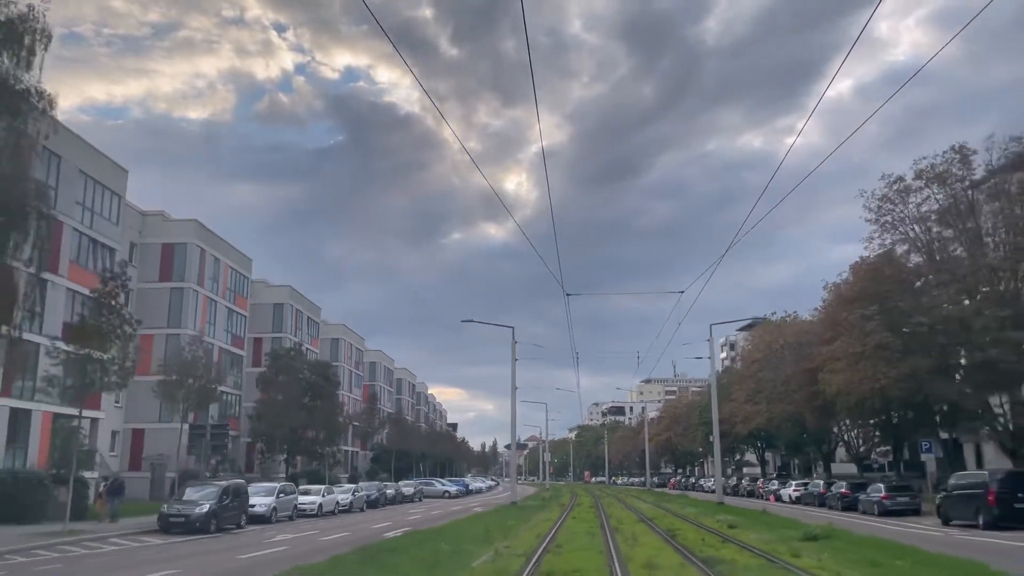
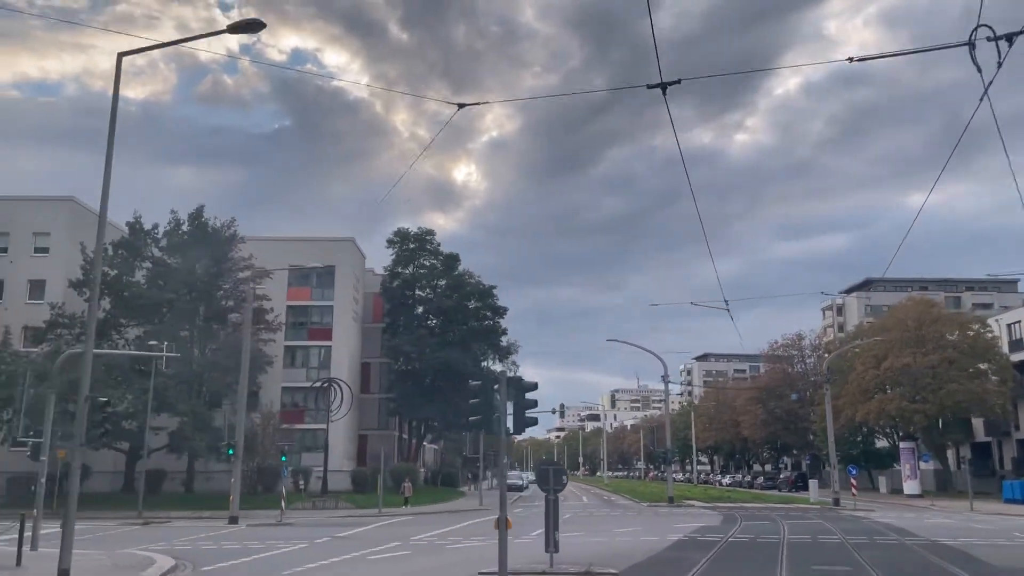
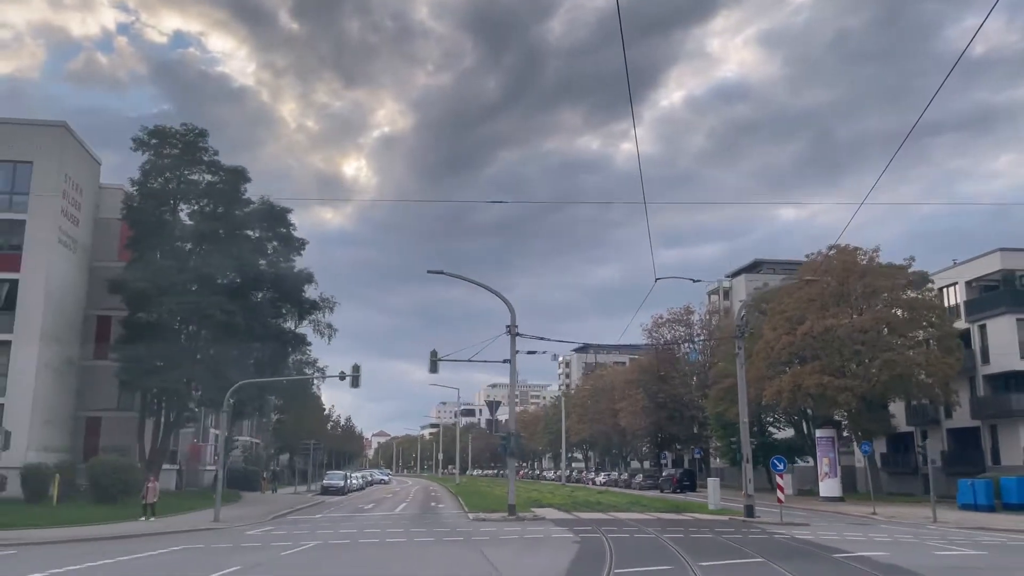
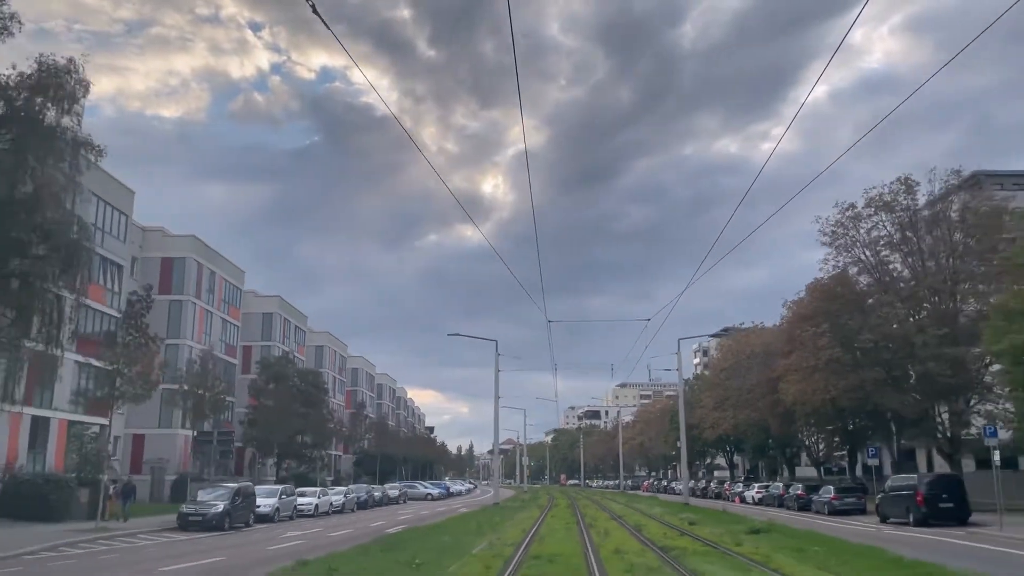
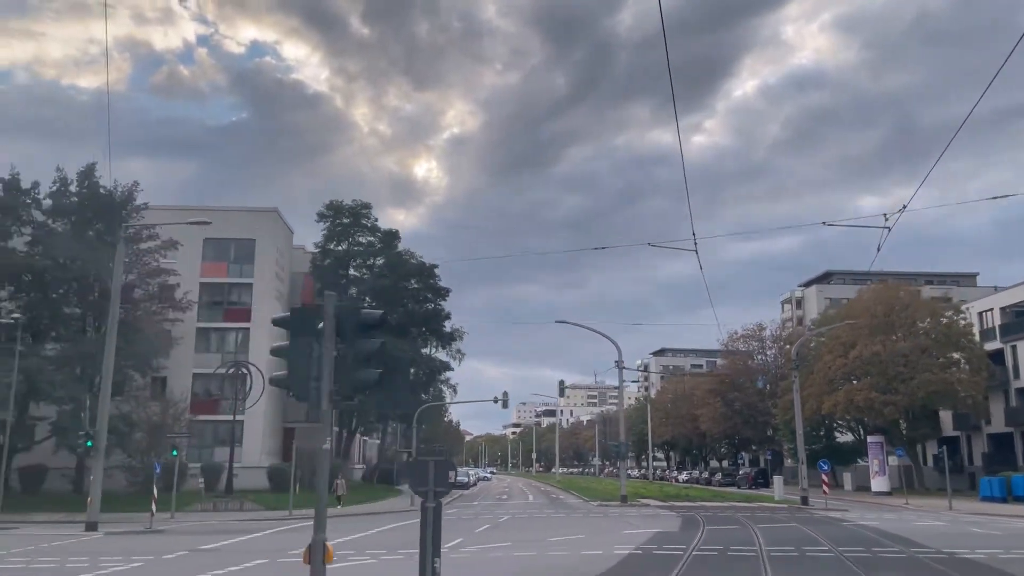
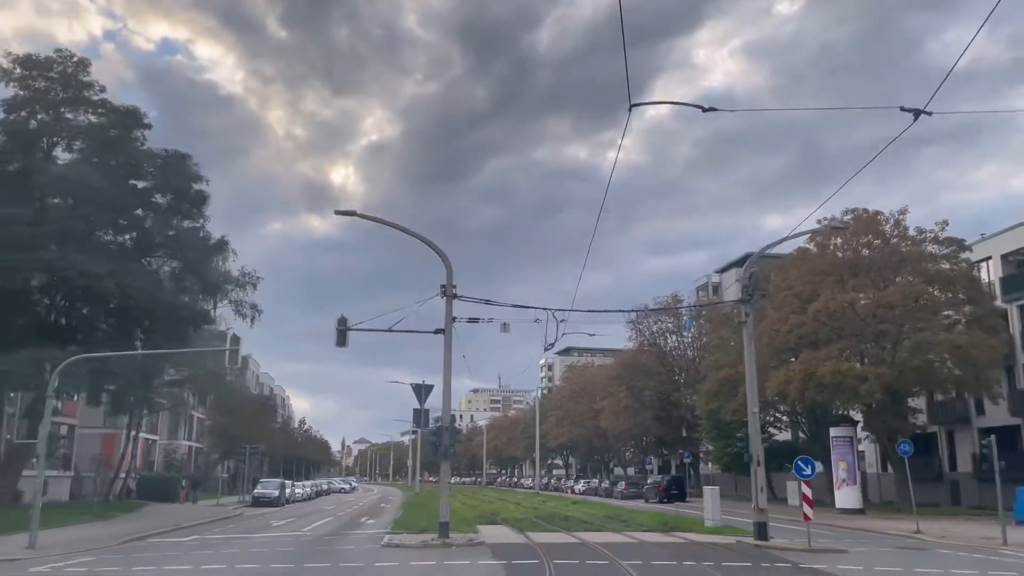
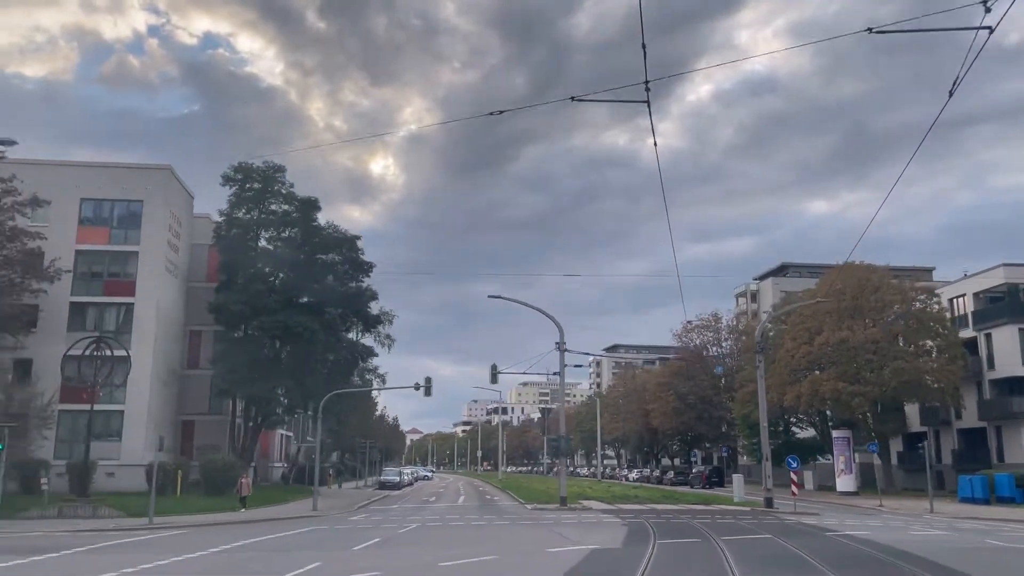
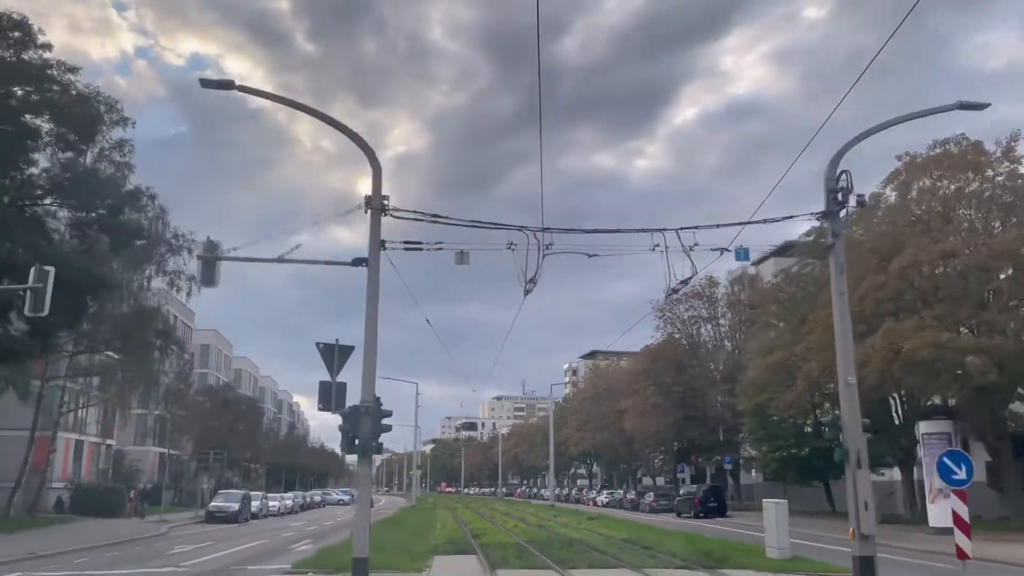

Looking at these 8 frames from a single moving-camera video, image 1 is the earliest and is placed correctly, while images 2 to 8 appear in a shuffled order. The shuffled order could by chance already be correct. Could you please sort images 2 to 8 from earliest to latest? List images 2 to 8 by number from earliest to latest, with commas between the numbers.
4, 8, 6, 3, 7, 5, 2
